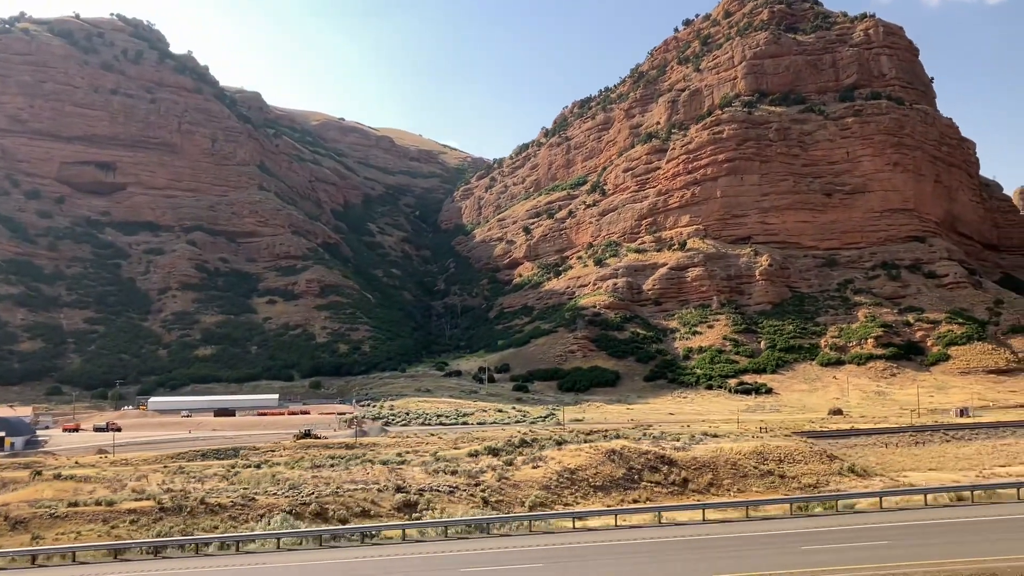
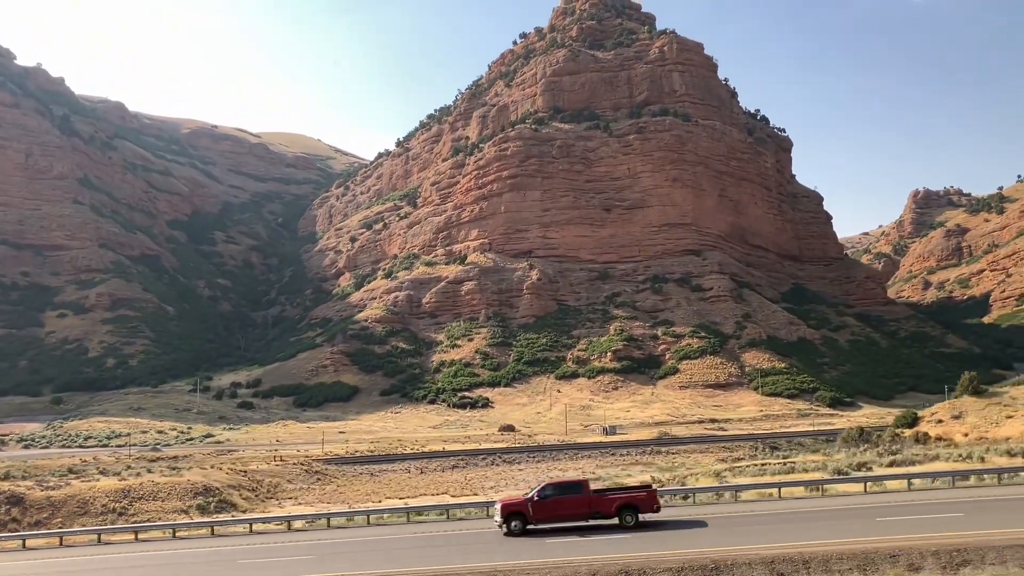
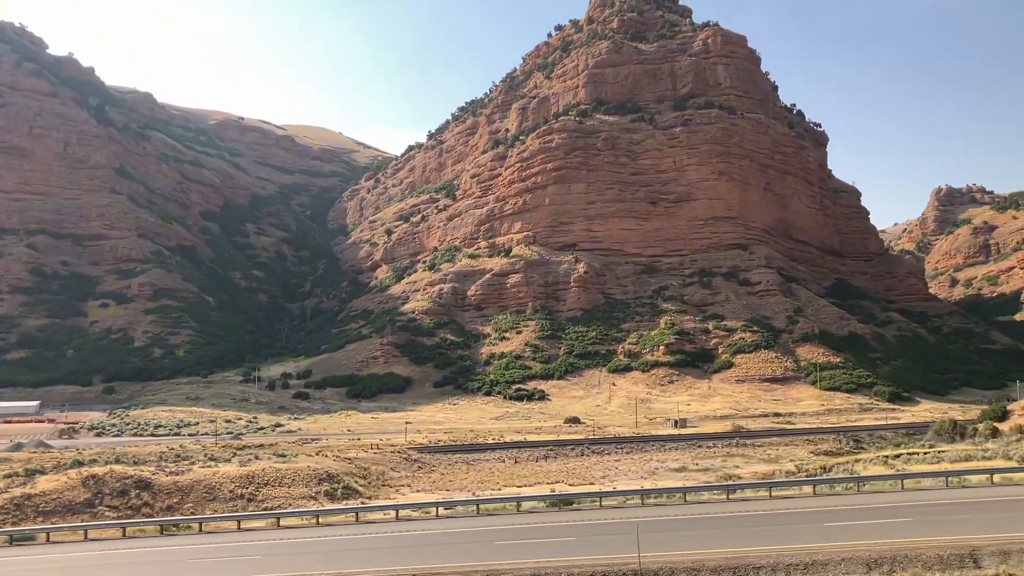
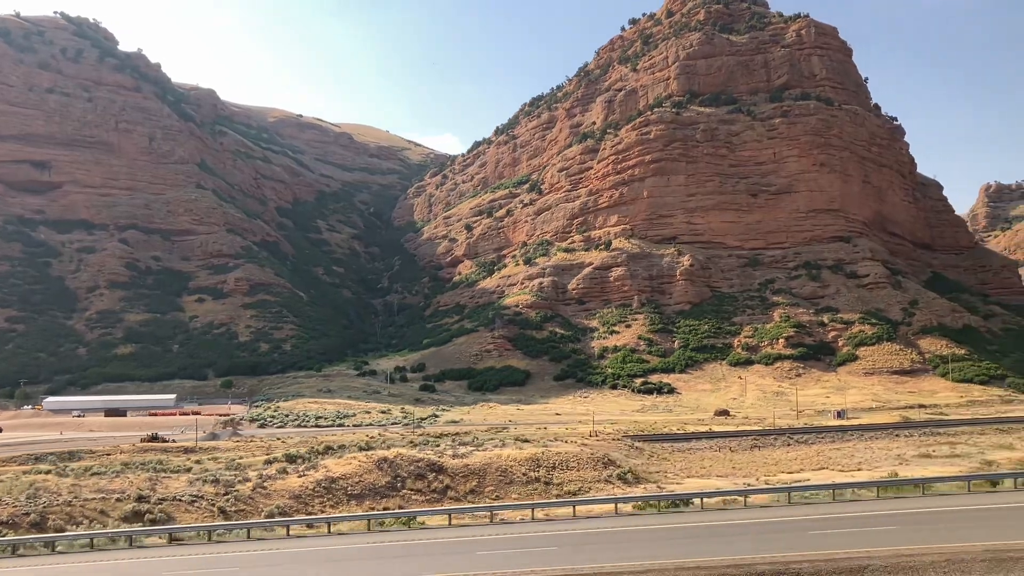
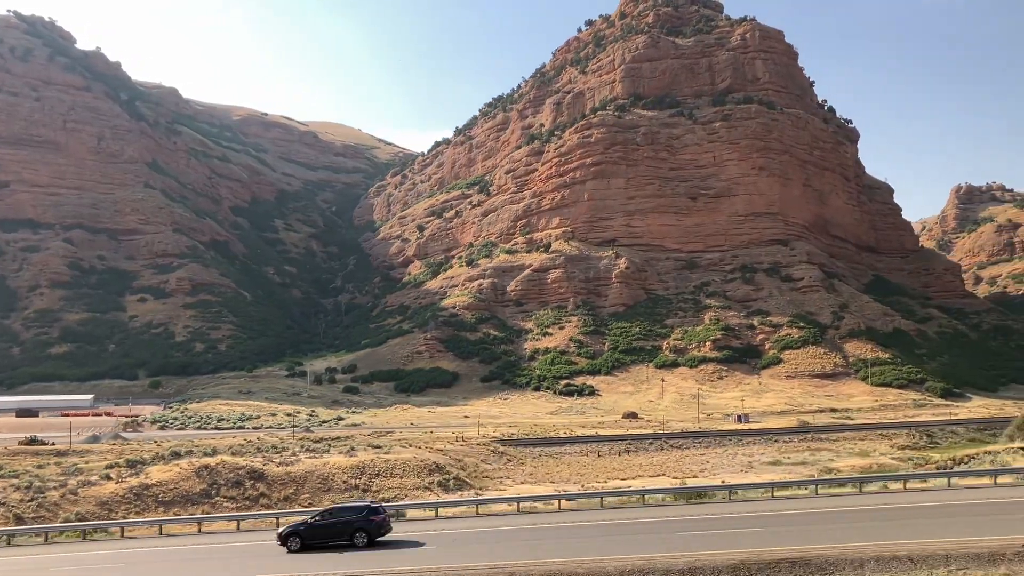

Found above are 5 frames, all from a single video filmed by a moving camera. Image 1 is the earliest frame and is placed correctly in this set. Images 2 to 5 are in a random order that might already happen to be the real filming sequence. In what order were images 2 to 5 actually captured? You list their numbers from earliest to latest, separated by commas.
4, 5, 3, 2
